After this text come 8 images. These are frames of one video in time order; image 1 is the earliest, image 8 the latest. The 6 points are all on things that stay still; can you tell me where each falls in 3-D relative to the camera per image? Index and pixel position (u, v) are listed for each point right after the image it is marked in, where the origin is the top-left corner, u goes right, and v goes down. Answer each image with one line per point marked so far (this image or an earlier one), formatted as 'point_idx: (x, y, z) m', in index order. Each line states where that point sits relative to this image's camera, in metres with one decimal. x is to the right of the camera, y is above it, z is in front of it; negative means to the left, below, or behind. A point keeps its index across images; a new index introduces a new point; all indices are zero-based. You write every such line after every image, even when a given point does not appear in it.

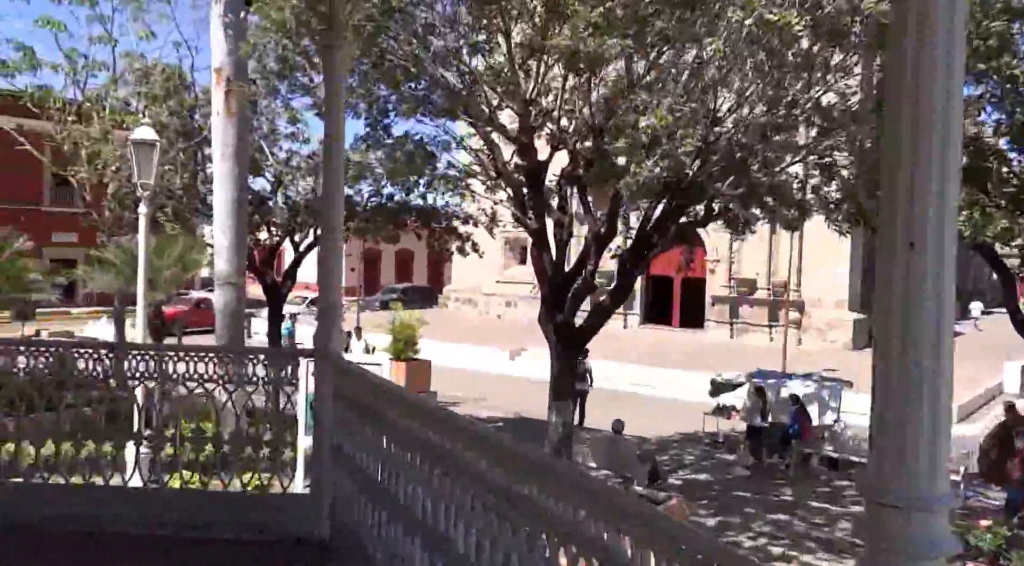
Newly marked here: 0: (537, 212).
0: (+0.3, +0.8, +9.4) m
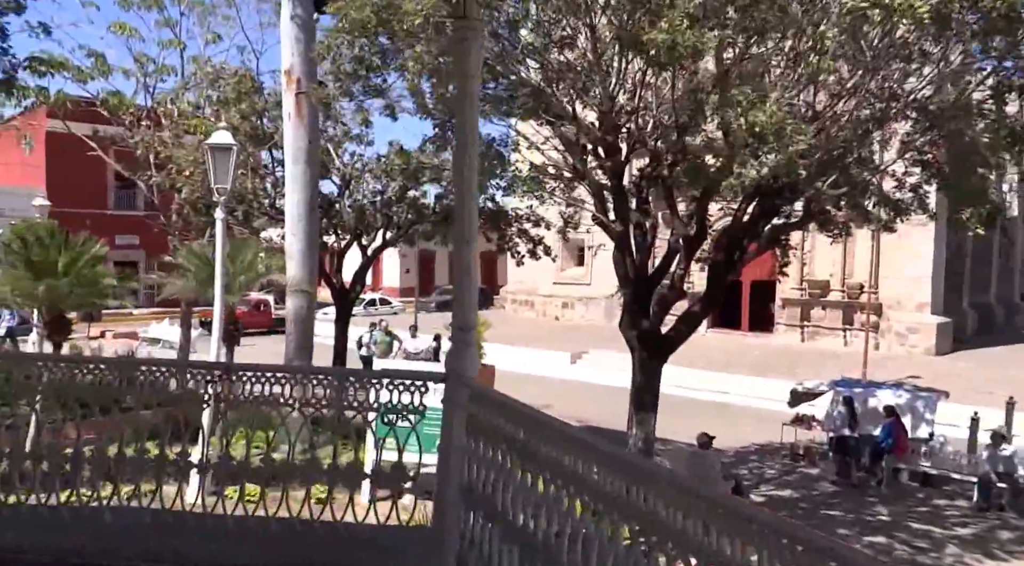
0: (+1.1, +0.7, +9.0) m
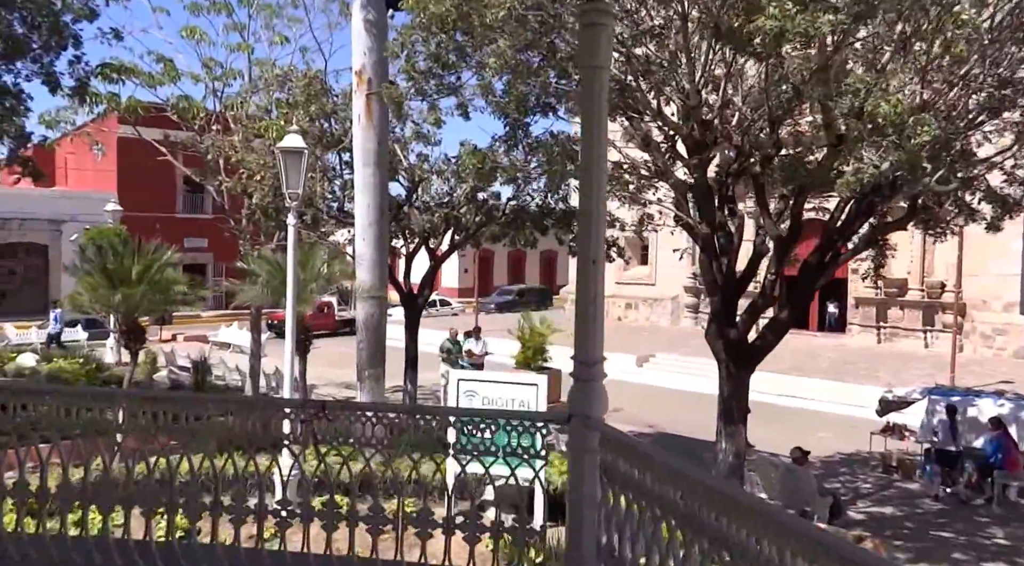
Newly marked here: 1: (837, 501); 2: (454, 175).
0: (+1.9, +0.7, +8.5) m
1: (+3.4, -2.3, +9.1) m
2: (-0.7, +1.5, +11.7) m
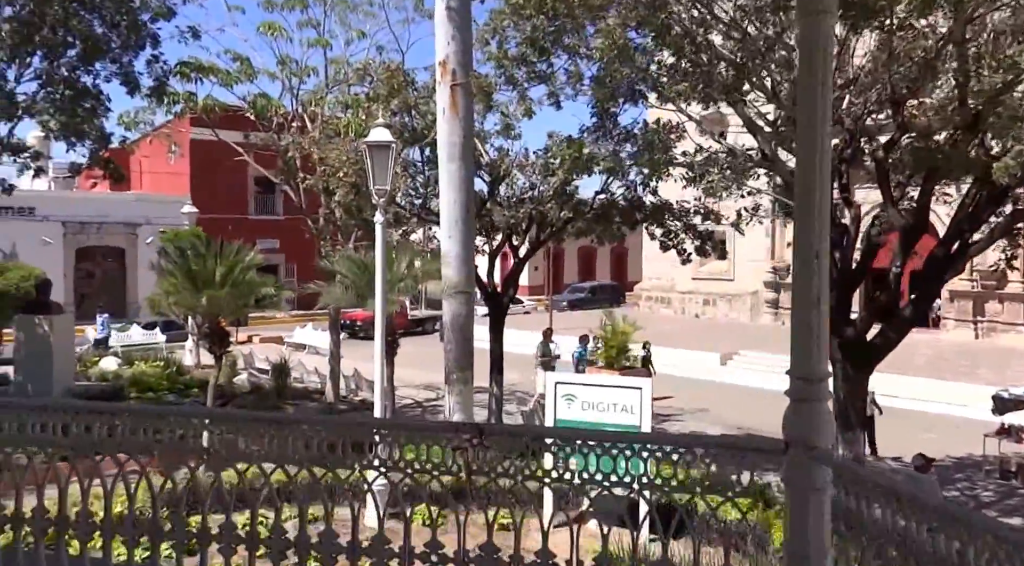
0: (+2.8, +0.7, +7.9) m
1: (+4.4, -2.2, +8.3) m
2: (+0.4, +1.5, +11.2) m
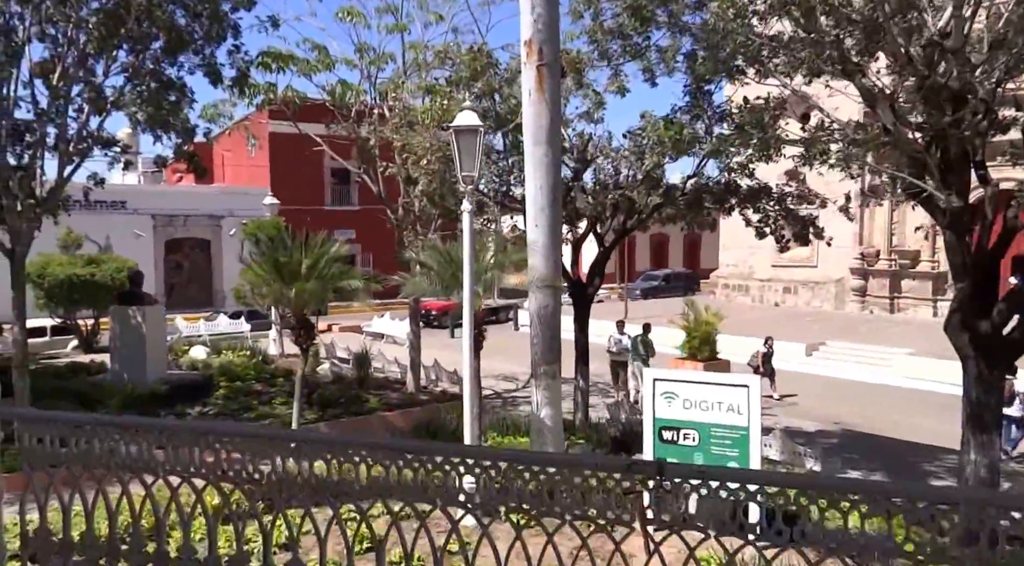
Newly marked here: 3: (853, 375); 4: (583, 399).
0: (+3.7, +0.8, +7.2) m
1: (+5.3, -2.1, +7.6) m
2: (+1.5, +1.6, +10.7) m
3: (+7.6, -2.1, +19.2) m
4: (+0.9, -1.5, +11.0) m
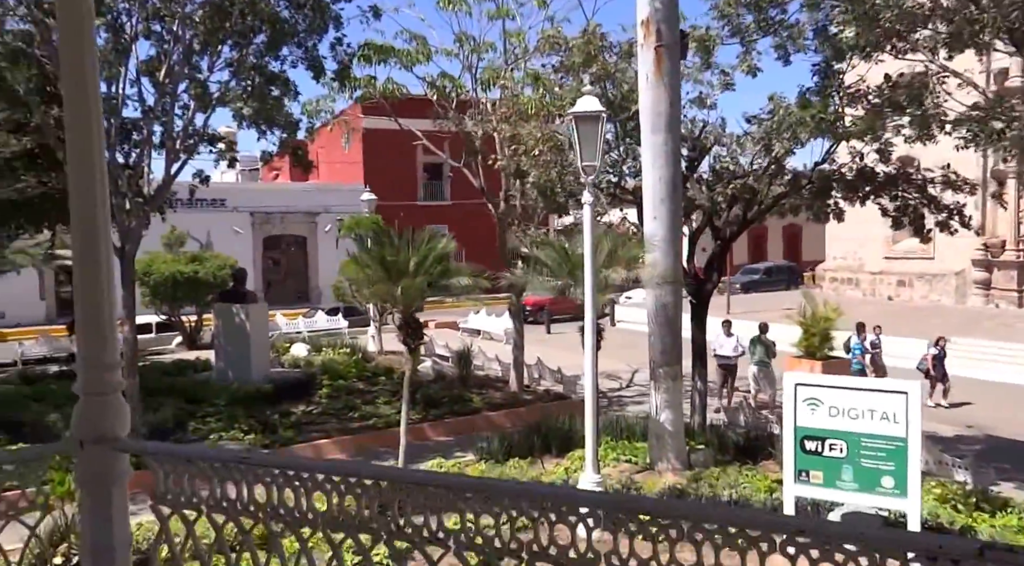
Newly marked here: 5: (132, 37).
0: (+4.6, +0.9, +6.3) m
1: (+6.3, -2.0, +6.5) m
2: (+2.8, +1.7, +10.0) m
3: (+9.8, -1.9, +17.8) m
4: (+2.3, -1.4, +10.3) m
5: (-4.4, +2.8, +9.9) m
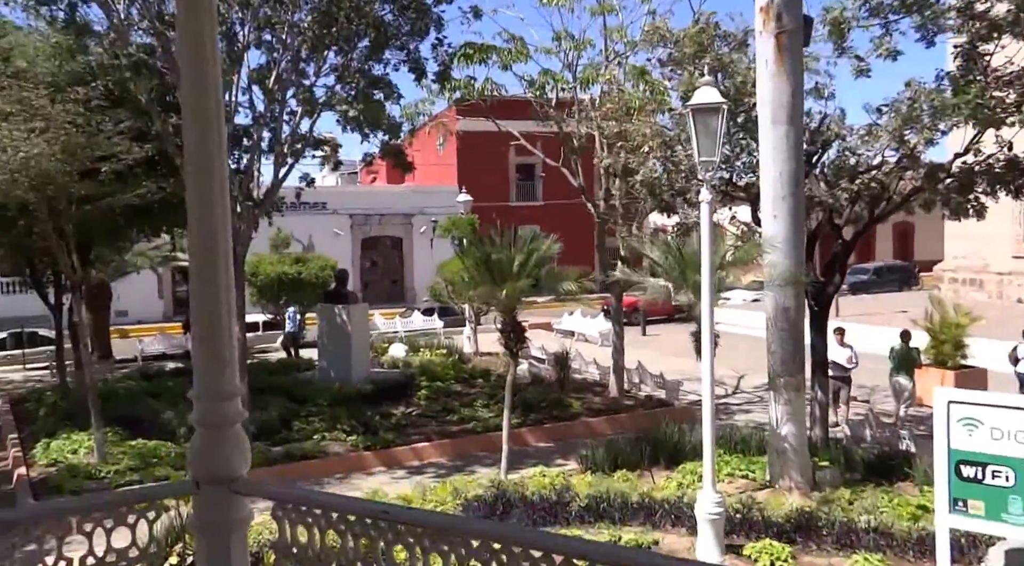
0: (+5.4, +0.8, +5.5) m
1: (+7.1, -2.1, +5.6) m
2: (+4.0, +1.6, +9.4) m
3: (+11.7, -2.0, +16.5) m
4: (+3.5, -1.5, +9.8) m
5: (-3.2, +2.8, +10.0) m
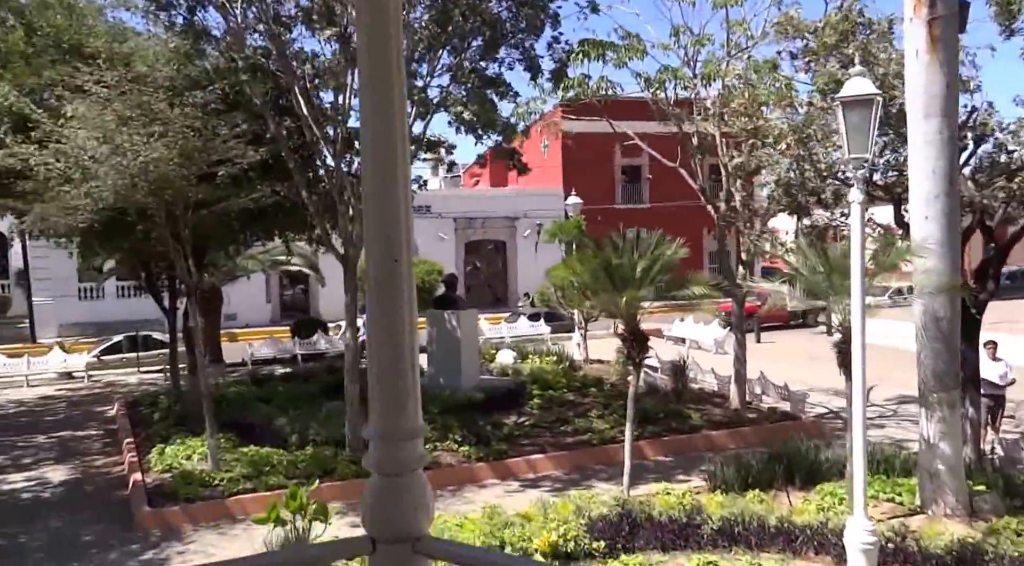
0: (+6.3, +0.8, +4.4) m
1: (+7.9, -2.1, +4.3) m
2: (+5.2, +1.6, +8.5) m
3: (+13.6, -2.1, +14.7) m
4: (+4.7, -1.5, +8.9) m
5: (-1.8, +2.8, +9.8) m
